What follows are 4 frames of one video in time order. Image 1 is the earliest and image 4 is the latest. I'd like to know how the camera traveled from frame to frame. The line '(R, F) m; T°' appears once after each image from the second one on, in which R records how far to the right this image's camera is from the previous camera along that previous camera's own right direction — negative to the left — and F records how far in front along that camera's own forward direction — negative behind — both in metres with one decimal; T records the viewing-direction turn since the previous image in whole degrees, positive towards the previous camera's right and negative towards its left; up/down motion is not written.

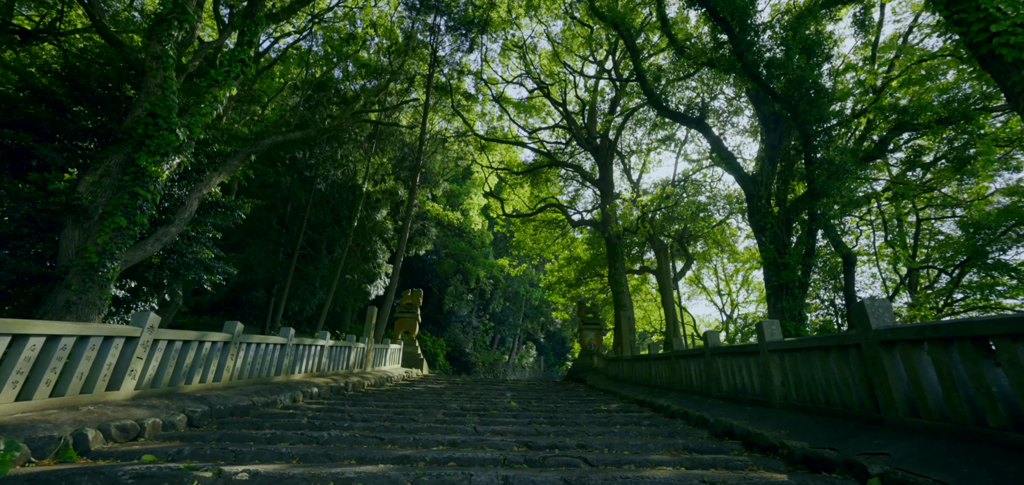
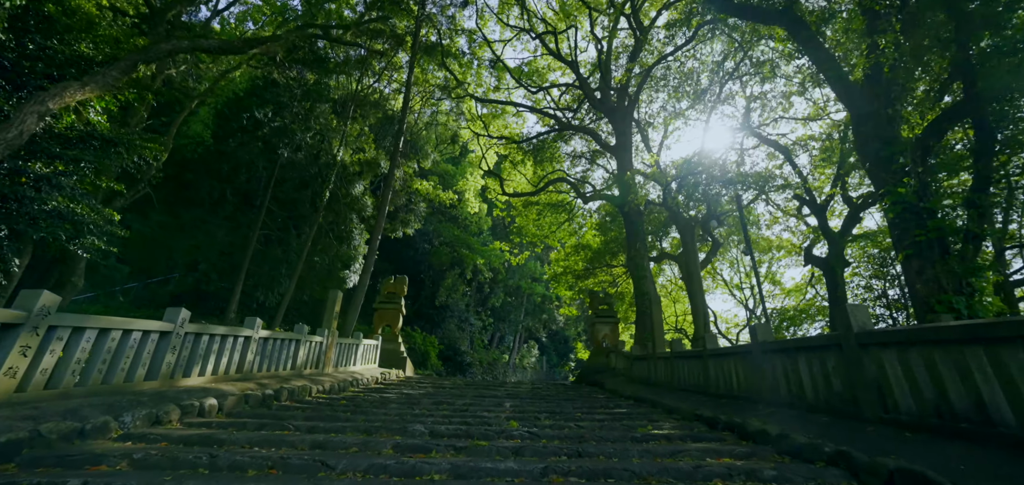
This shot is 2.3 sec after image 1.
(0.0, +2.1) m; 0°
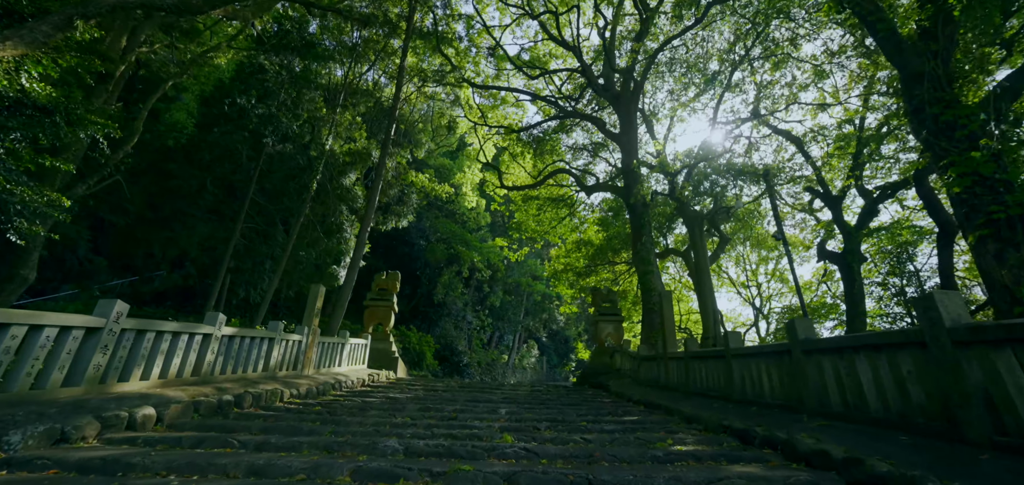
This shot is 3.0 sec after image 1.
(0.0, +0.7) m; 0°
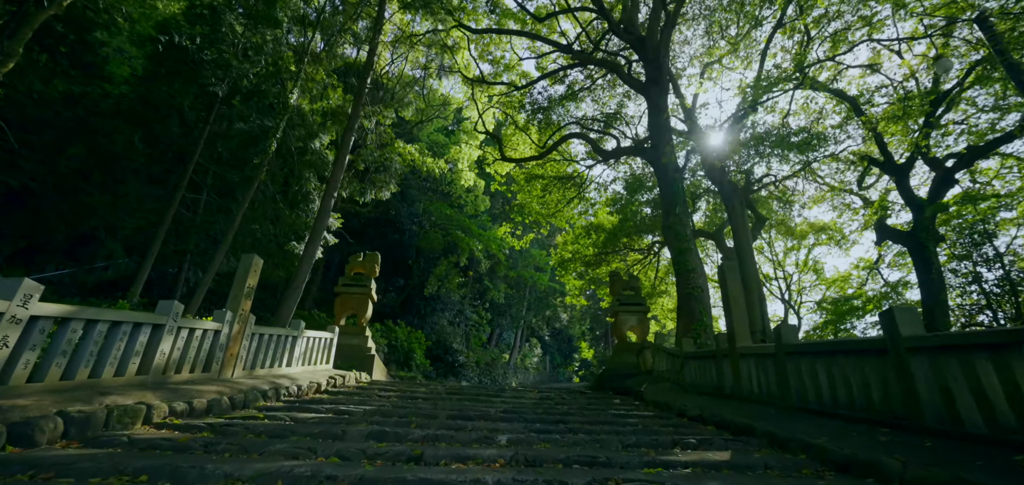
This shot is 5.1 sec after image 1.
(0.0, +2.0) m; 0°
